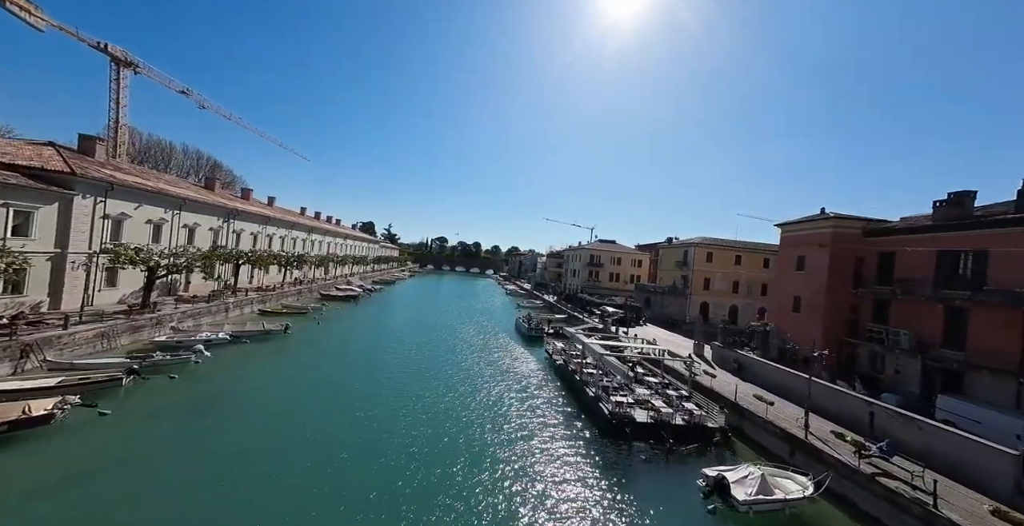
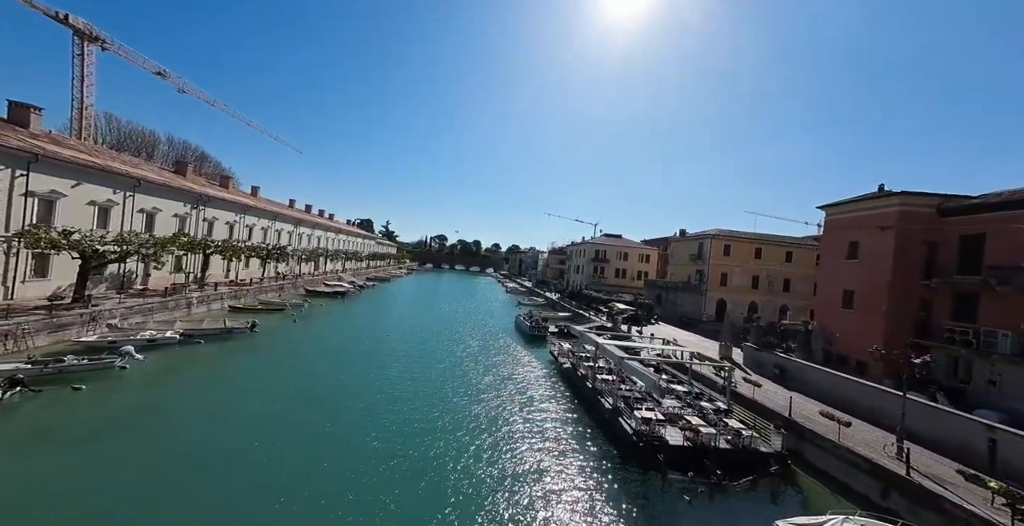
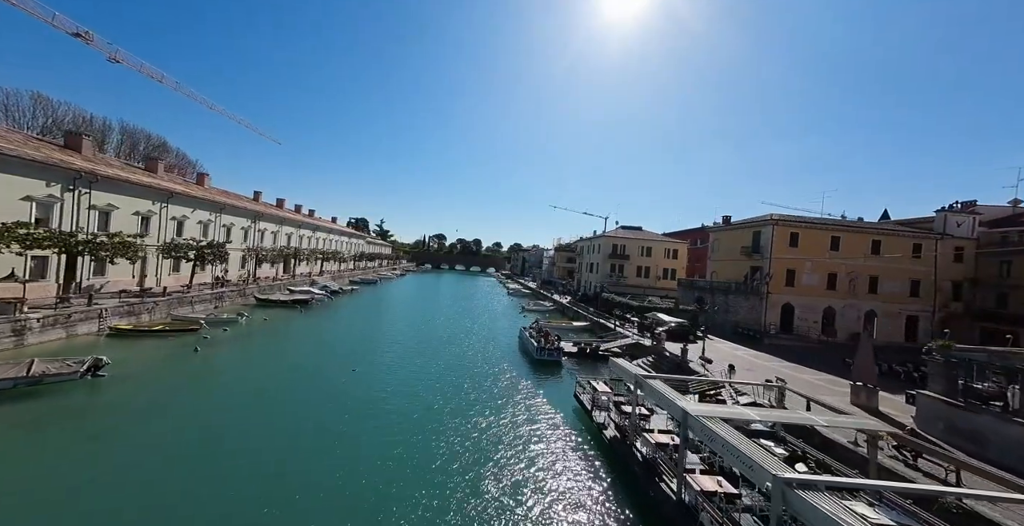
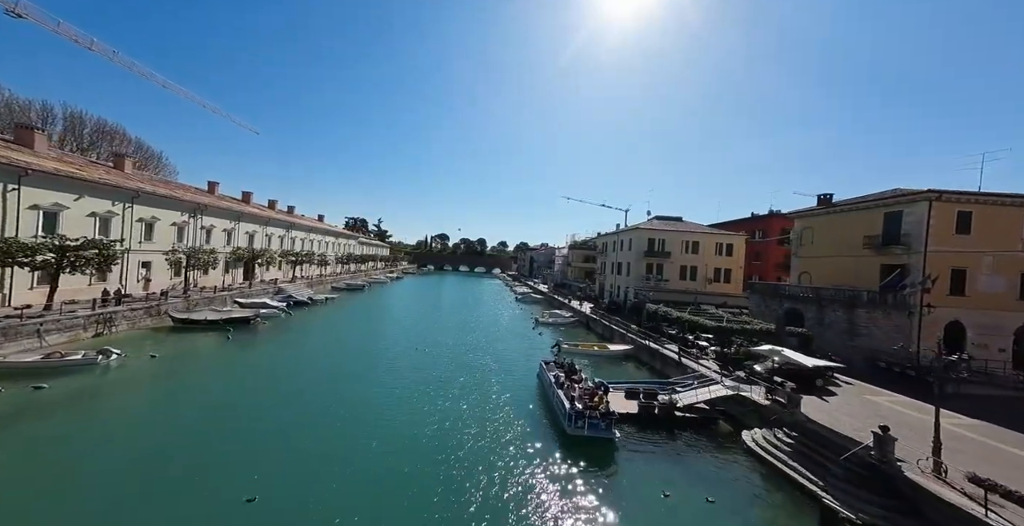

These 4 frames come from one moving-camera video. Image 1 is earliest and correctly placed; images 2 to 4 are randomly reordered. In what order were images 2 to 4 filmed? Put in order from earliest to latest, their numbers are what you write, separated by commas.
2, 3, 4
